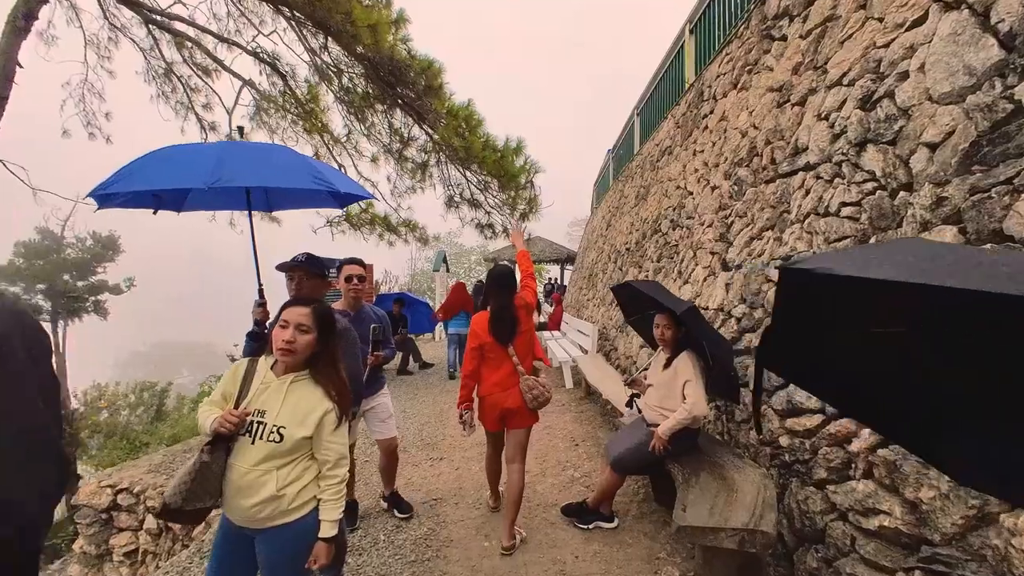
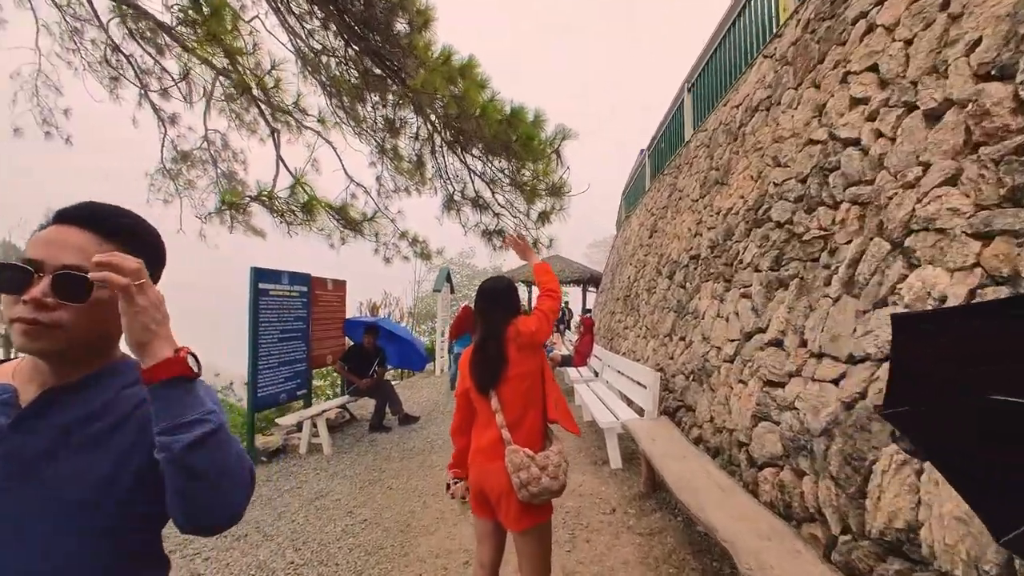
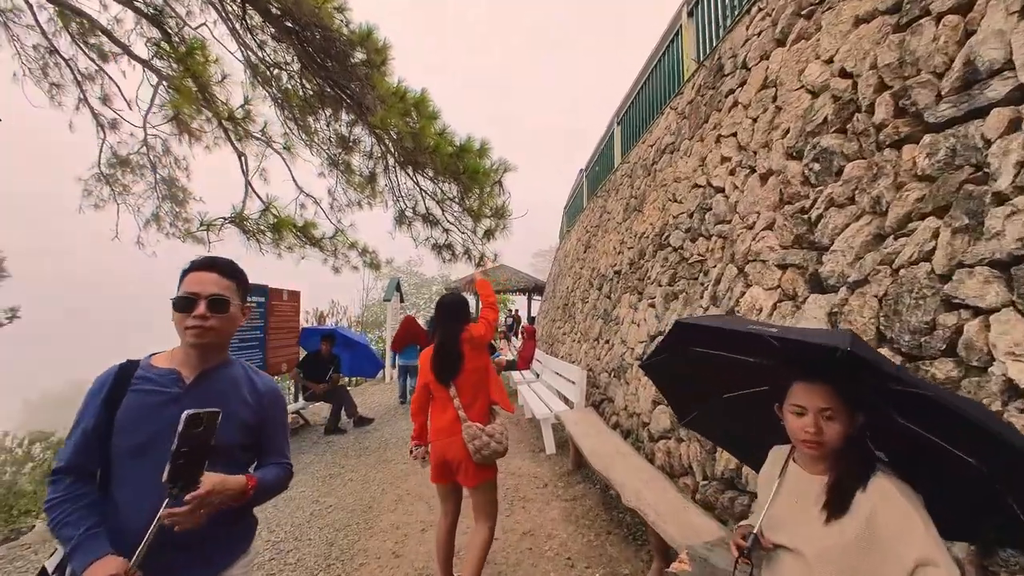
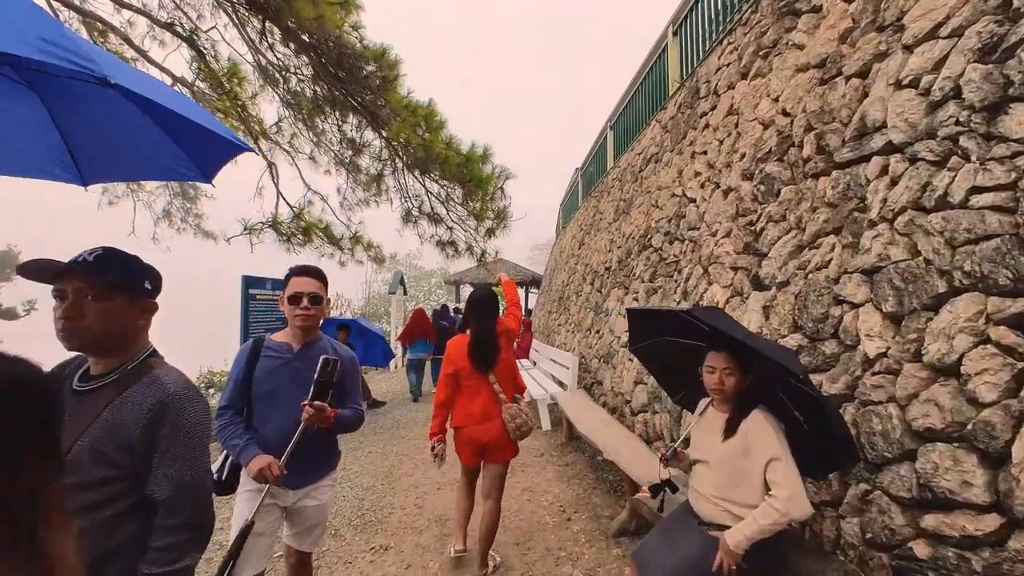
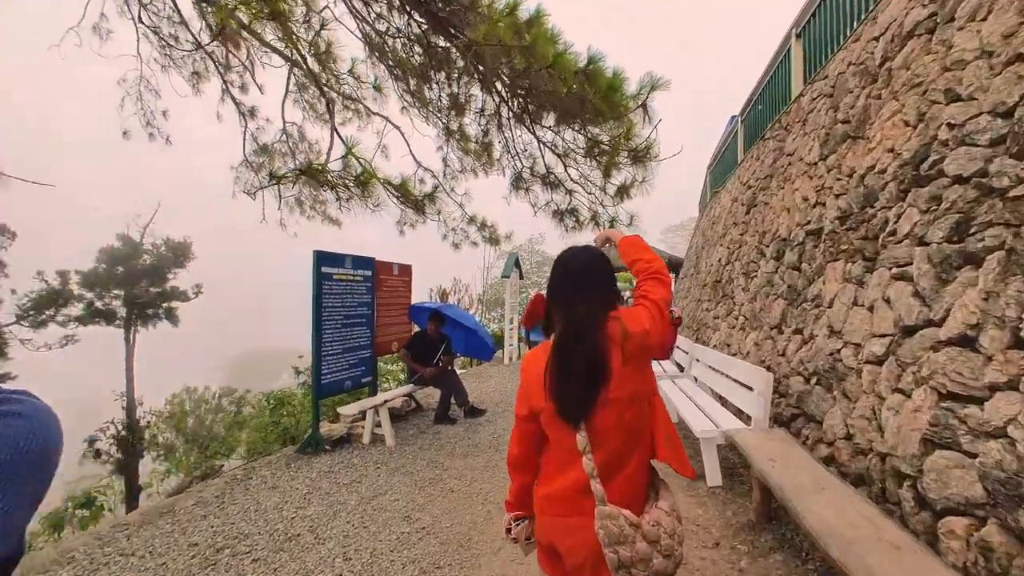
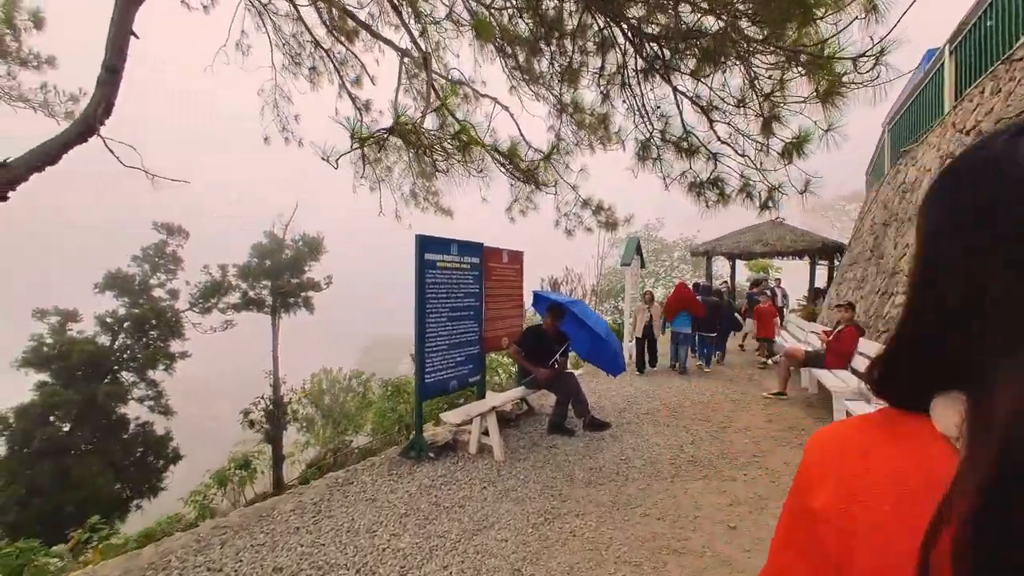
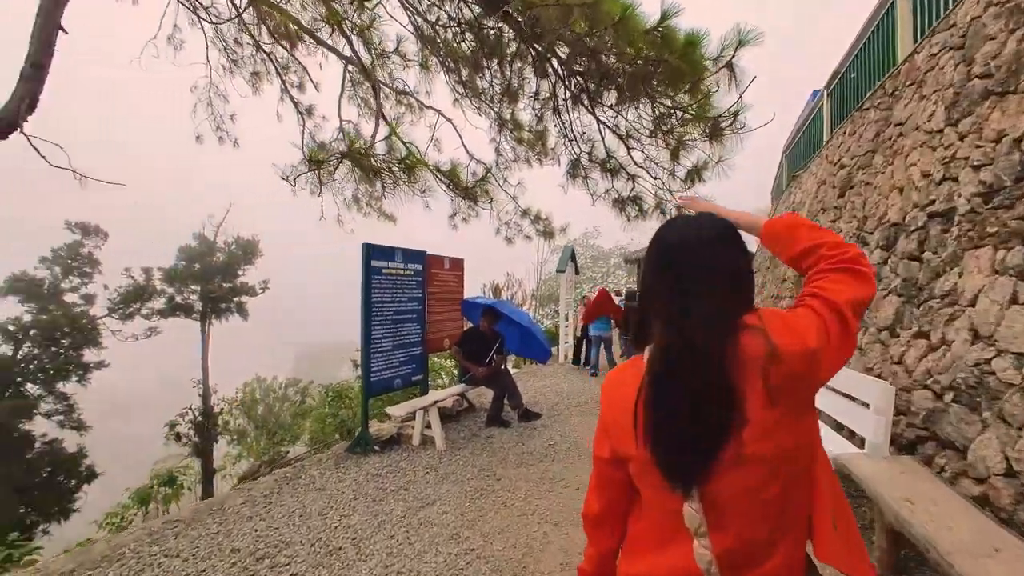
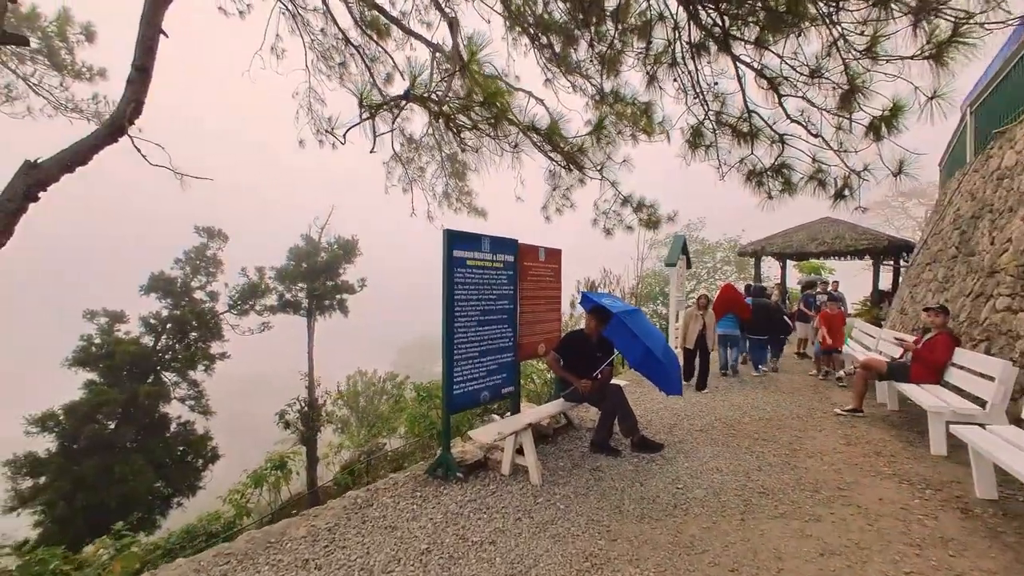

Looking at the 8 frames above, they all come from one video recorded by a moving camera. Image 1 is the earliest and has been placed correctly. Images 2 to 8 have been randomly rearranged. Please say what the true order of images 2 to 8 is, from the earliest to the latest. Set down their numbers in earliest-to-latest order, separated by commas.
4, 3, 2, 5, 7, 6, 8
